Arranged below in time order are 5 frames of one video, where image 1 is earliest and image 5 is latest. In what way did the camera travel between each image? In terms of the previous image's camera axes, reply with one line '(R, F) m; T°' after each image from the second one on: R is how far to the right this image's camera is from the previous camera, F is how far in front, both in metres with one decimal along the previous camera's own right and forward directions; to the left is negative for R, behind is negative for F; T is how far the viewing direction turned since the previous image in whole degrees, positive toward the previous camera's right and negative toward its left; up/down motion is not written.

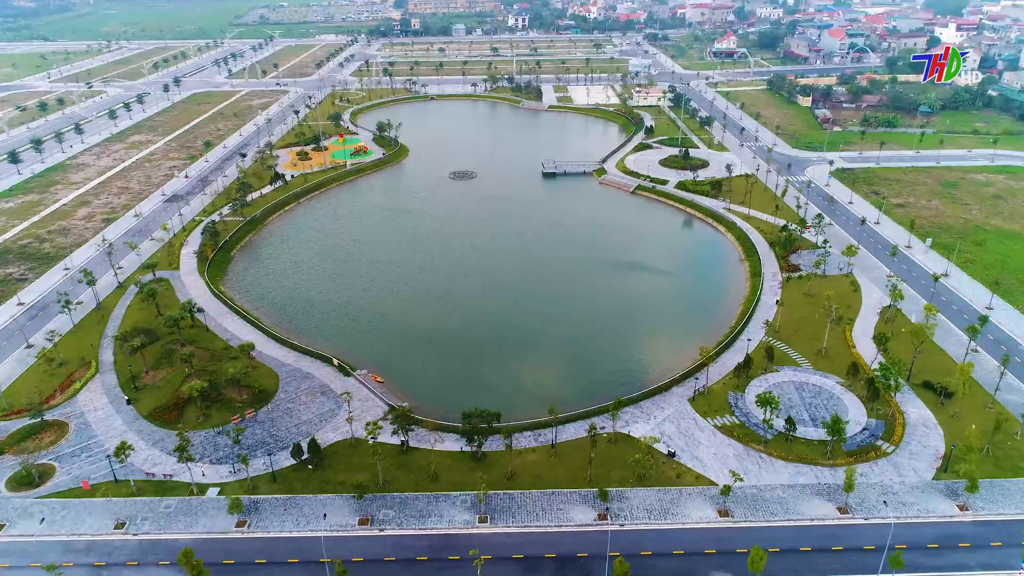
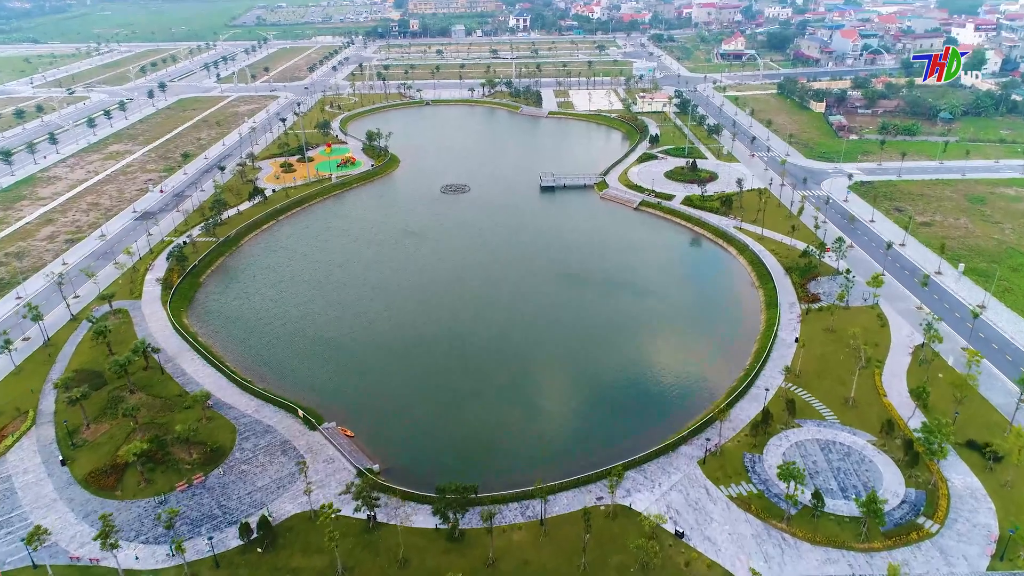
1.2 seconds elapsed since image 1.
(+1.0, +5.1) m; 0°
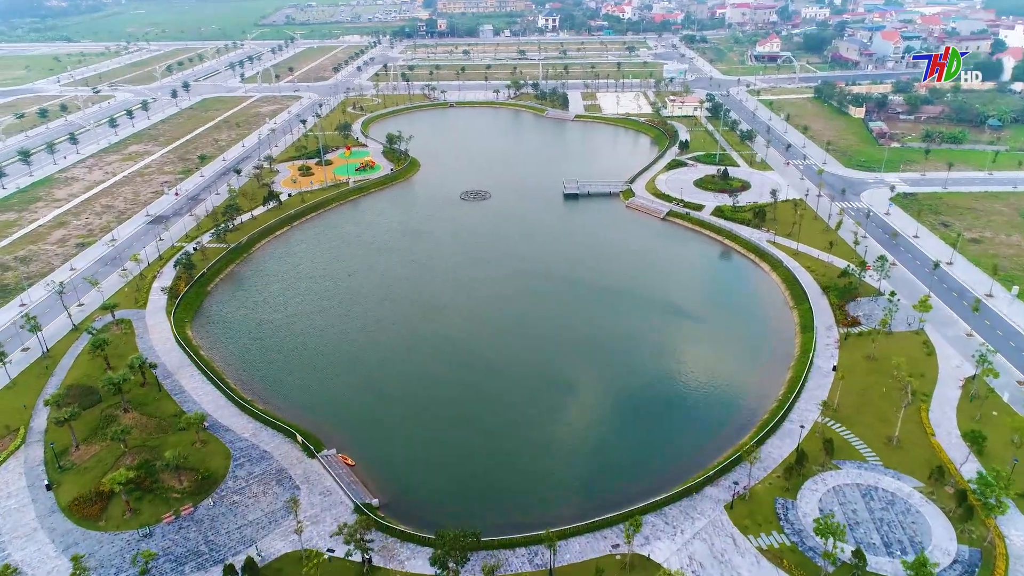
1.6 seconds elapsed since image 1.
(+0.7, +2.8) m; -2°
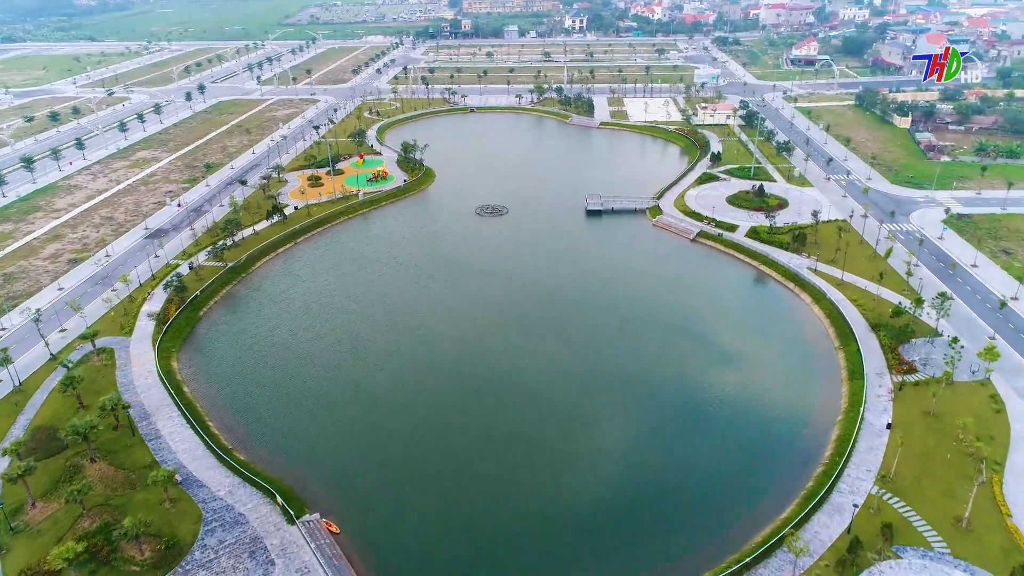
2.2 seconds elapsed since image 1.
(+0.7, +4.6) m; -2°
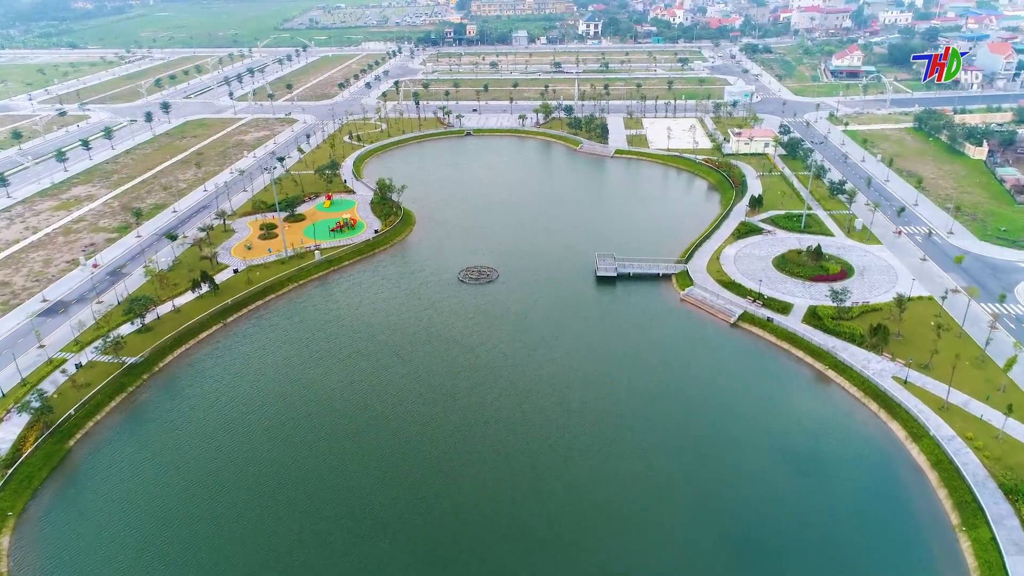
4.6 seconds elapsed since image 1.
(+1.9, +14.1) m; -1°
